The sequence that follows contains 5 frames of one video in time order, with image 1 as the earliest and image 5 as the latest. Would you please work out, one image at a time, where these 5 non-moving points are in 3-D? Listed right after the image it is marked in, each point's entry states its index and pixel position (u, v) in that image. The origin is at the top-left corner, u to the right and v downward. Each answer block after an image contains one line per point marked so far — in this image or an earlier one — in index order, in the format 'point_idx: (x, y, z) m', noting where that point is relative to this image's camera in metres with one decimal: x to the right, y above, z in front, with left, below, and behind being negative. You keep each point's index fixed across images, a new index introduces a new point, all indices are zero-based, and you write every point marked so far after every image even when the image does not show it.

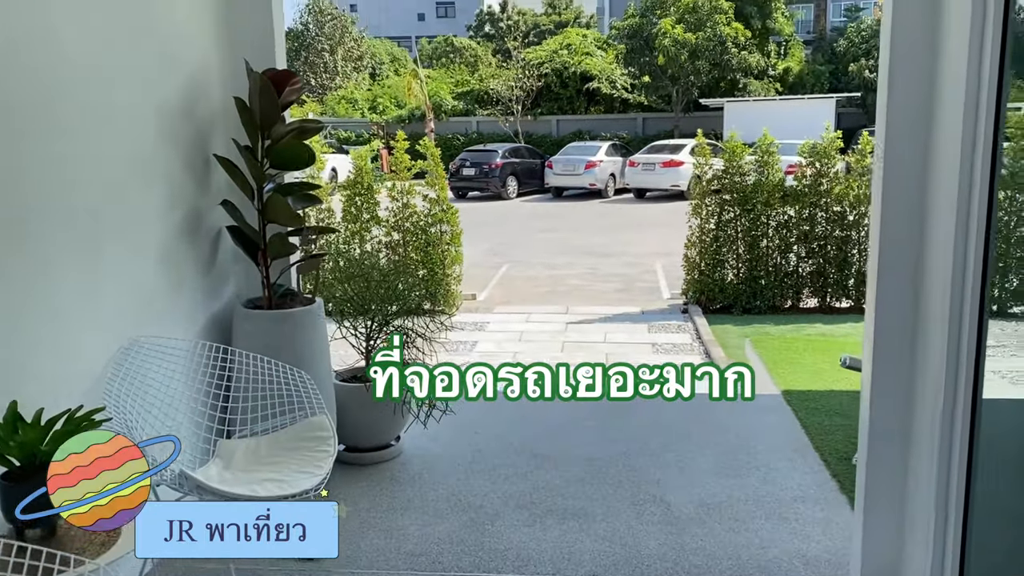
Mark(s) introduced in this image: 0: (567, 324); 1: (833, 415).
0: (+0.5, -0.4, +8.4) m
1: (+1.5, -0.6, +4.0) m
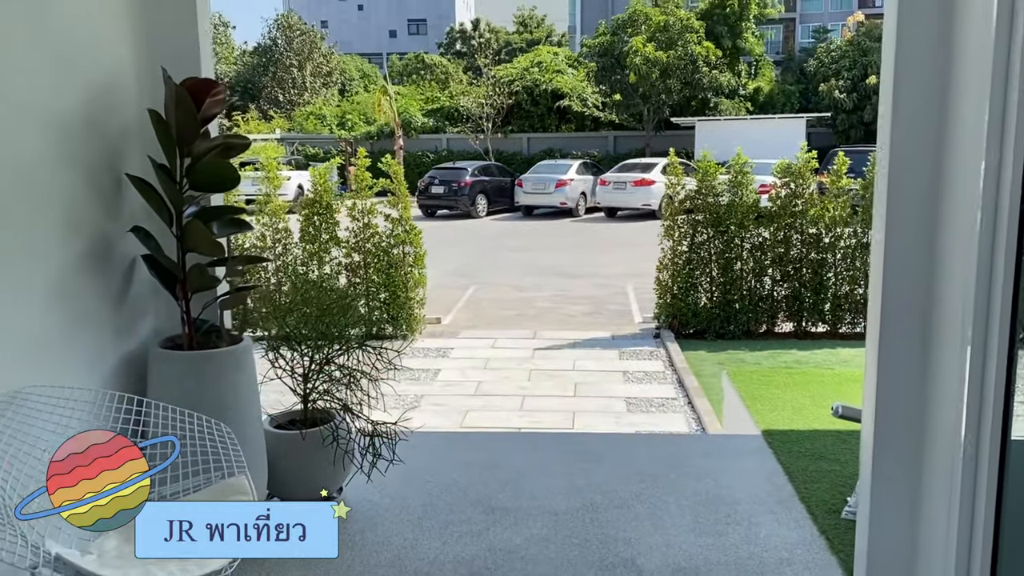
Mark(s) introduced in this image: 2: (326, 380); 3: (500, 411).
0: (+0.2, -0.6, +8.0) m
1: (+1.3, -0.7, +3.7) m
2: (-0.7, -0.3, +3.3) m
3: (-0.1, -0.9, +6.2) m
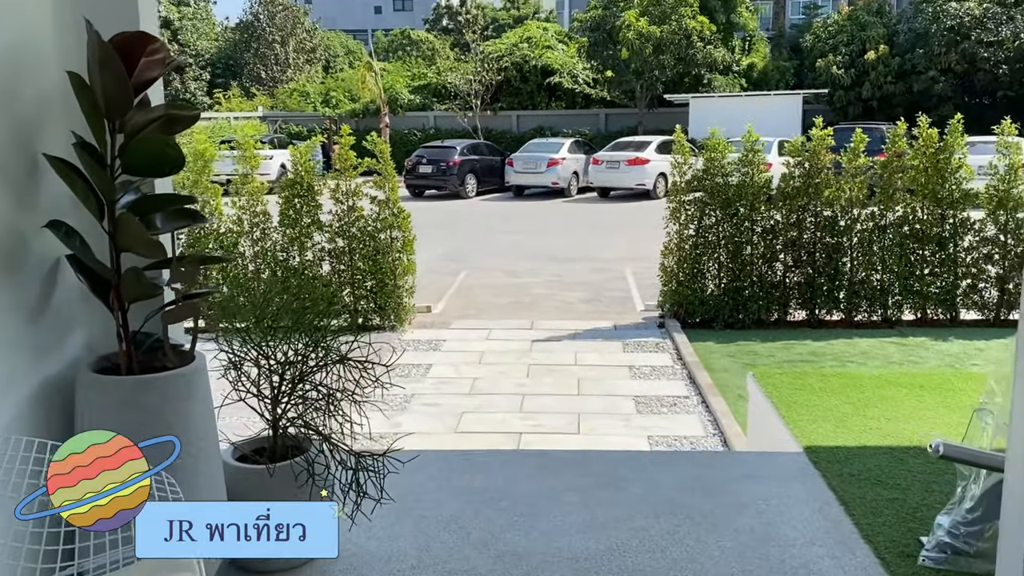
0: (+0.2, -0.5, +7.5) m
1: (+1.4, -0.7, +3.2) m
2: (-0.7, -0.4, +2.7) m
3: (-0.1, -0.8, +5.7) m
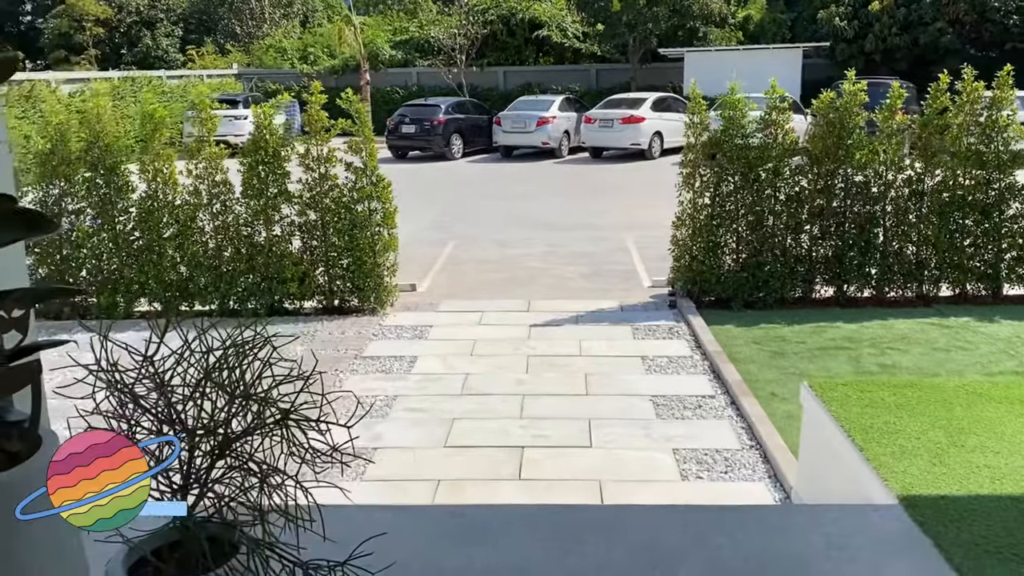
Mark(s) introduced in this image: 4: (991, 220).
0: (+0.1, -0.3, +6.7) m
1: (+1.4, -0.8, +2.4) m
2: (-0.6, -0.4, +1.9) m
3: (-0.1, -0.8, +4.9) m
4: (+4.0, +0.6, +7.0) m
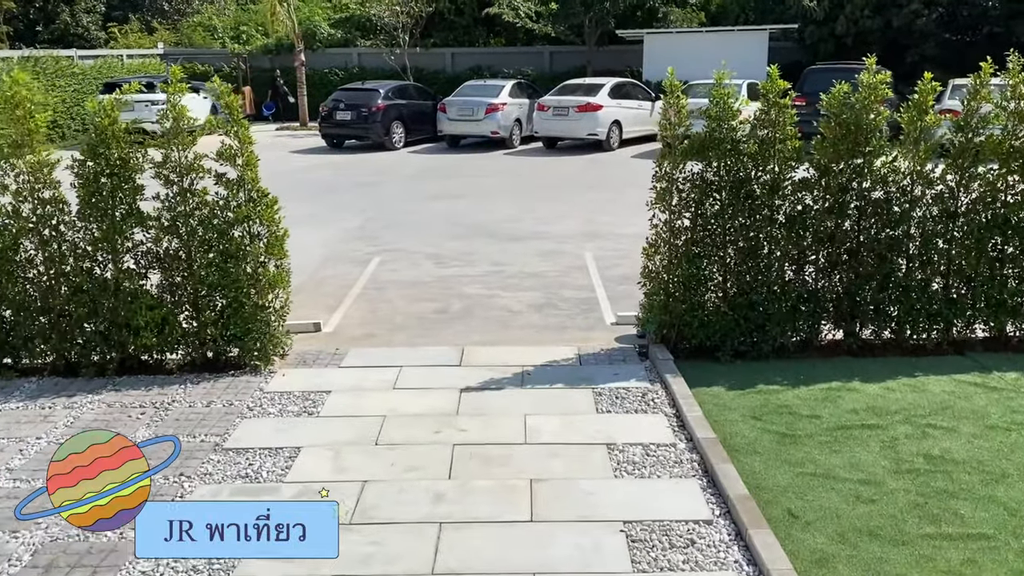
0: (-0.3, -0.6, +5.1) m
1: (+1.2, -1.2, +0.9) m
2: (-0.8, -0.9, +0.2) m
3: (-0.5, -1.1, +3.3) m
4: (+3.5, +0.3, +5.6) m
